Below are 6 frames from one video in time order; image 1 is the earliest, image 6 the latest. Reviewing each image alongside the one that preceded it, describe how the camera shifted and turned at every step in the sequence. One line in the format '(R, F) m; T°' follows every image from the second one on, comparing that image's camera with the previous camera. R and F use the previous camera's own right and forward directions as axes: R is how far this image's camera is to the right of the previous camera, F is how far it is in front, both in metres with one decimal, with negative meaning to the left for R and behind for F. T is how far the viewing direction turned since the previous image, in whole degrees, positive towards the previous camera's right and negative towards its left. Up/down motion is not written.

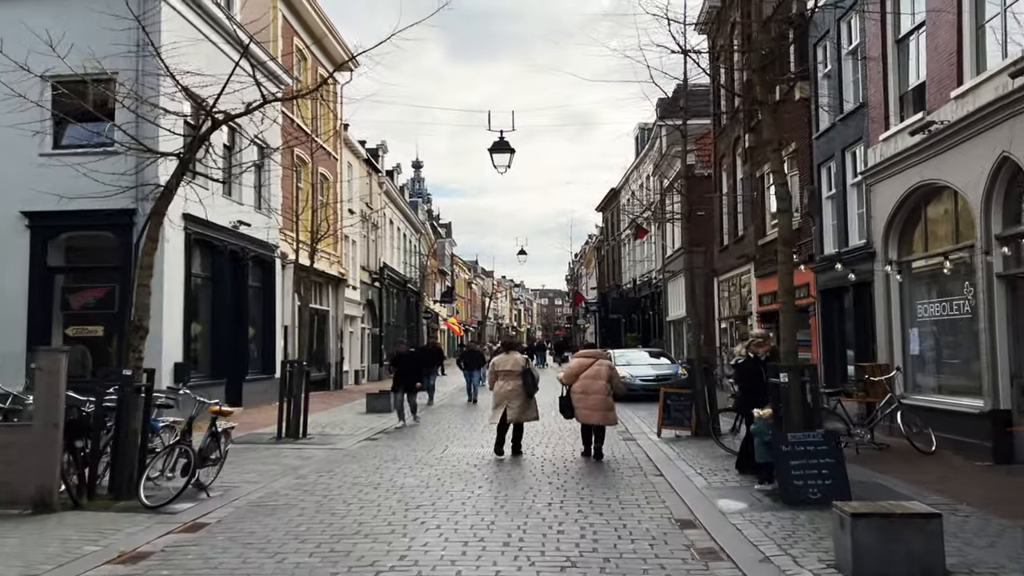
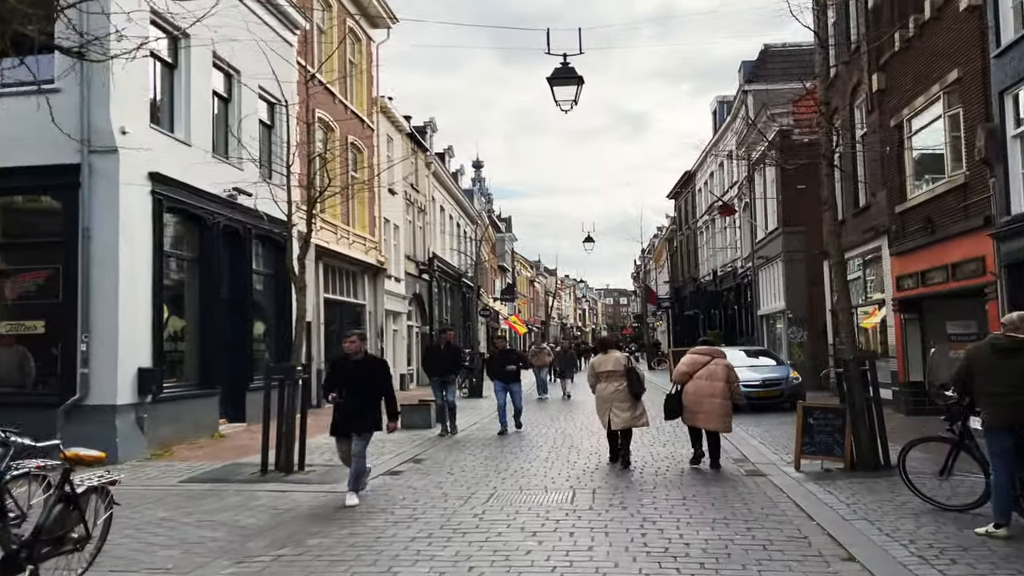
(-0.1, +4.2) m; -3°
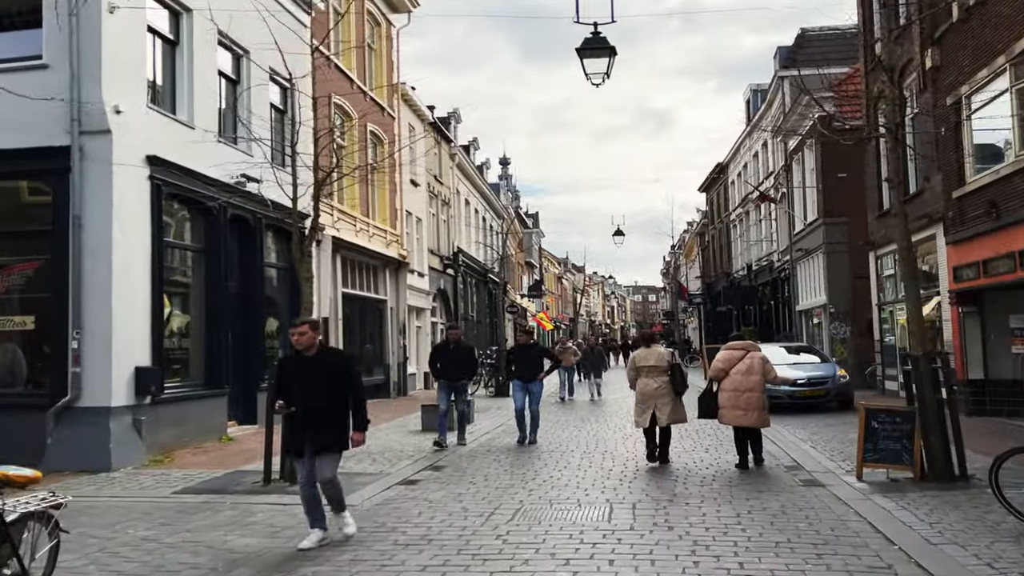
(0.0, +1.0) m; -2°
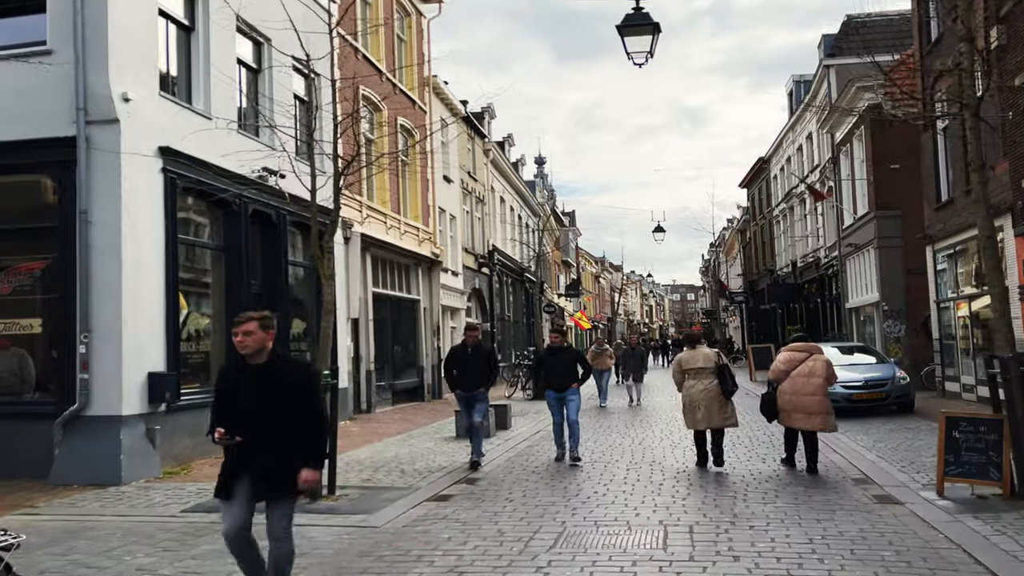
(0.0, +0.9) m; -2°
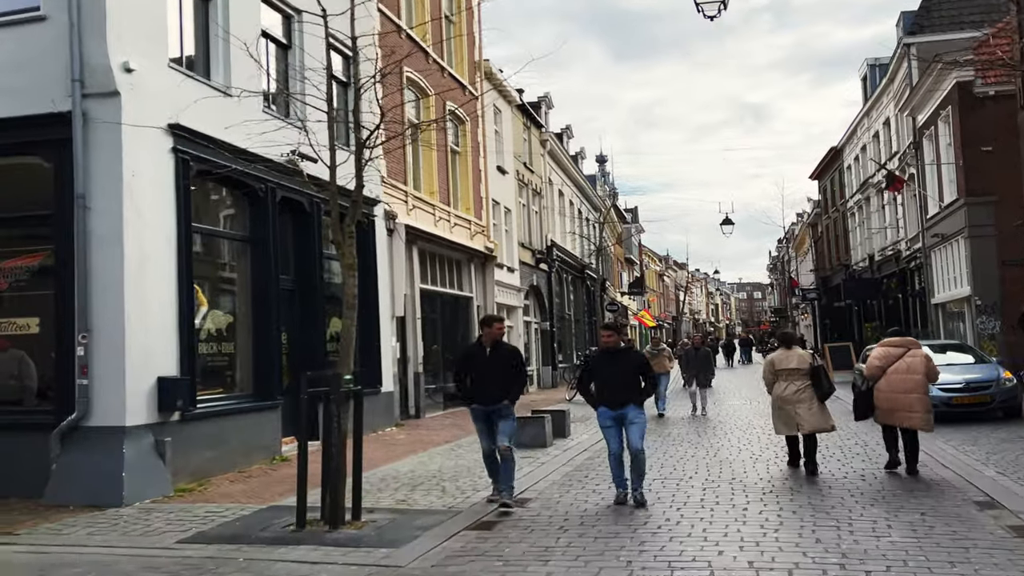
(+0.1, +1.4) m; -3°
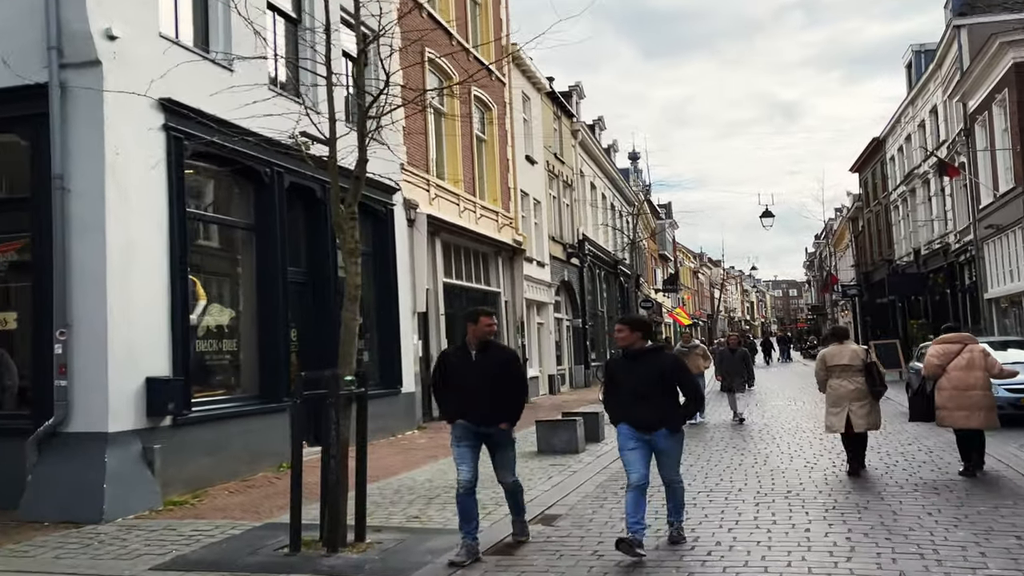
(0.0, +1.0) m; -2°
